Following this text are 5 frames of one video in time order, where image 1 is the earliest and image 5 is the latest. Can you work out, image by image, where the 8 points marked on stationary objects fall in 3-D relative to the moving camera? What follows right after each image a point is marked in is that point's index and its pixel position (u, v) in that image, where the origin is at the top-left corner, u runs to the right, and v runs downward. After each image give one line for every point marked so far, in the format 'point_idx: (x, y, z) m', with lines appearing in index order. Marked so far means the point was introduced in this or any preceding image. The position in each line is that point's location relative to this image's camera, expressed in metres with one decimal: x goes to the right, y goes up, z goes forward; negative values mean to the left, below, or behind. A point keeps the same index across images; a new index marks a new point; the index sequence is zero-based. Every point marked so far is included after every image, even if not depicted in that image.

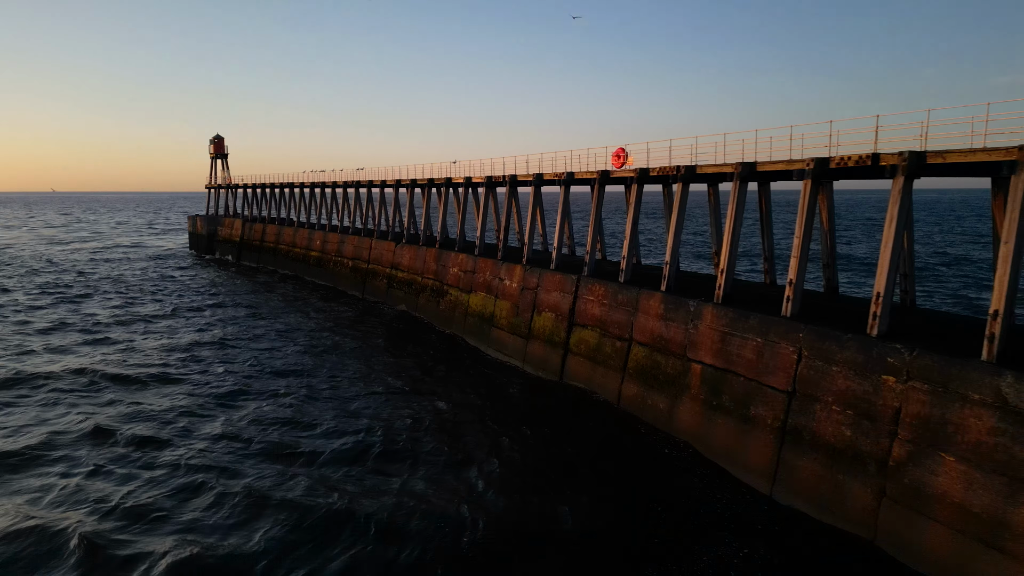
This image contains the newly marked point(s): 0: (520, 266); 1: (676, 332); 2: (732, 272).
0: (+0.3, +0.8, +17.6) m
1: (+4.2, -1.1, +12.0) m
2: (+5.4, +0.4, +11.4) m
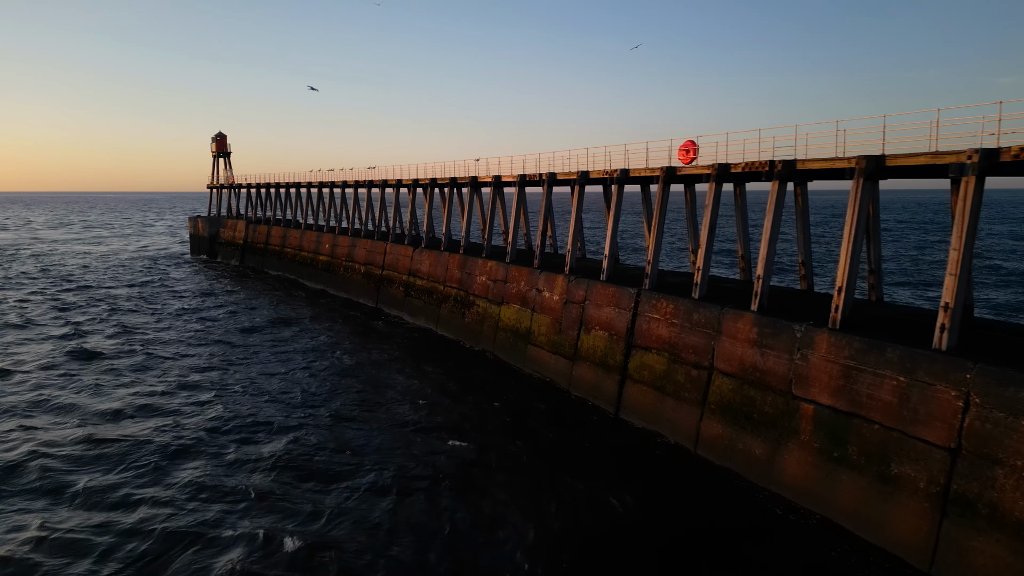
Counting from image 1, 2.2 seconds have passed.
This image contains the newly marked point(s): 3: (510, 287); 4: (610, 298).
0: (+1.6, +0.4, +15.5) m
1: (+5.5, -1.6, +9.8) m
2: (+6.7, -0.1, +9.2) m
3: (-0.1, 0.0, +17.4) m
4: (+2.9, -0.3, +13.6) m
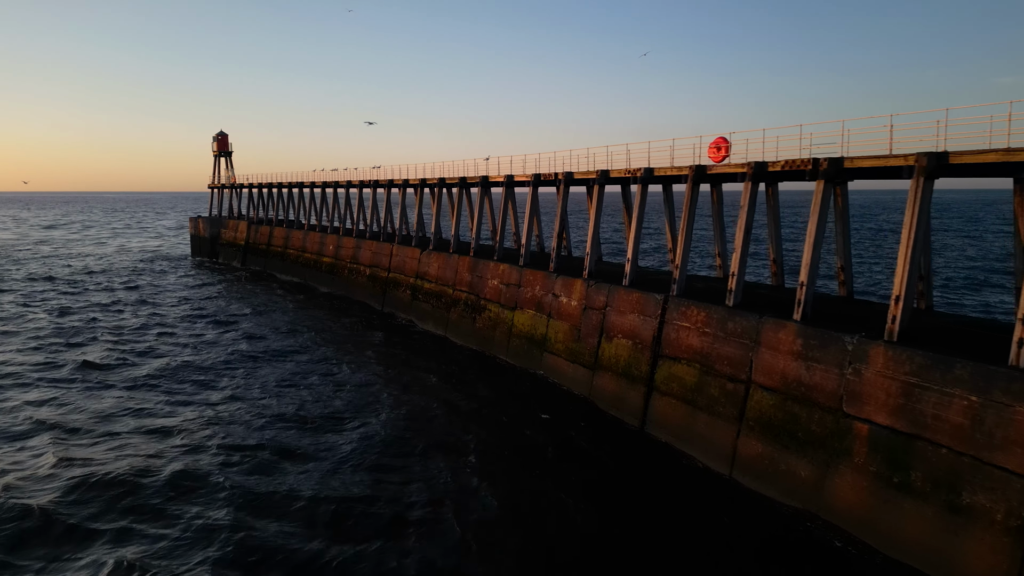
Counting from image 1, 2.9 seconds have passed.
0: (+2.1, +0.2, +14.7) m
1: (+6.0, -1.7, +9.0) m
2: (+7.2, -0.2, +8.5) m
3: (+0.4, -0.1, +16.6) m
4: (+3.4, -0.5, +12.9) m
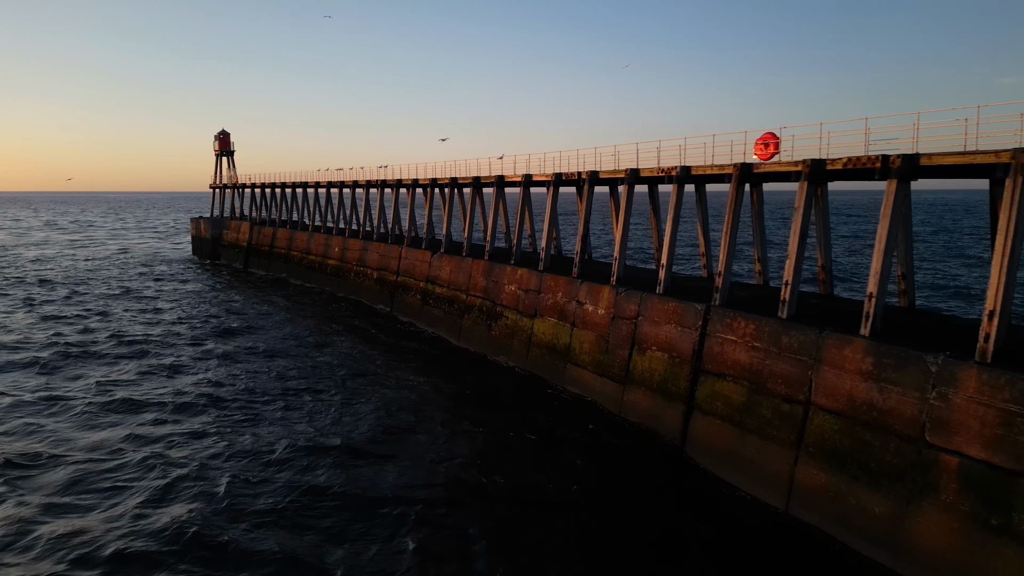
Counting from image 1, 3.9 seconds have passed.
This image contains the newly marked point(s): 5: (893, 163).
0: (+2.8, 0.0, +13.7) m
1: (+6.7, -1.9, +8.0) m
2: (+7.9, -0.5, +7.4) m
3: (+1.1, -0.4, +15.6) m
4: (+4.0, -0.7, +11.9) m
5: (+7.2, +2.4, +8.9) m
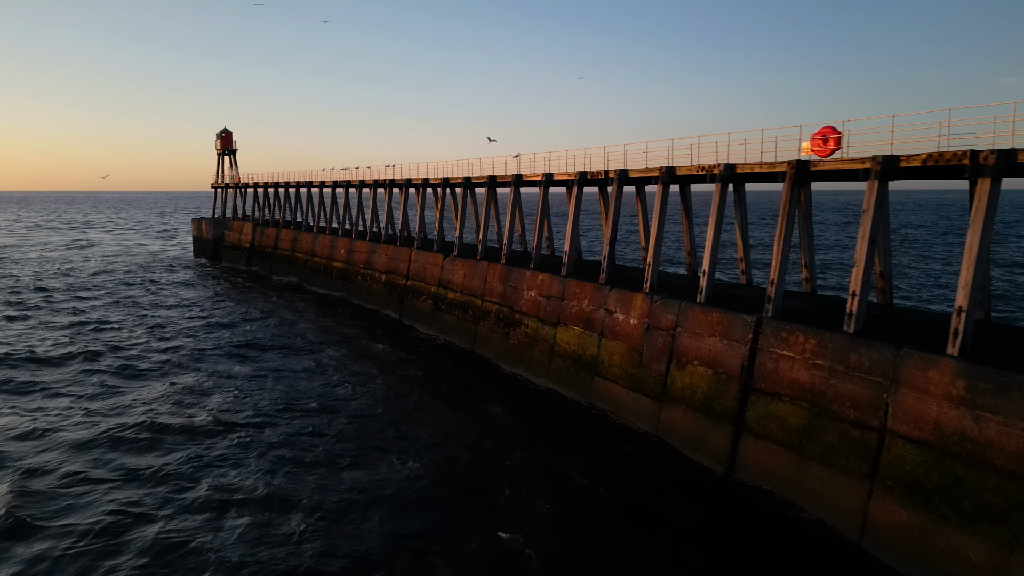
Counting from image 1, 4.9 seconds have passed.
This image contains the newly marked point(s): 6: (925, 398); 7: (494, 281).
0: (+3.5, -0.2, +12.7) m
1: (+7.4, -2.2, +7.0) m
2: (+8.5, -0.7, +6.4) m
3: (+1.8, -0.6, +14.6) m
4: (+4.7, -0.9, +10.9) m
5: (+7.9, +2.1, +7.8) m
6: (+6.9, -1.8, +7.8) m
7: (-0.6, +0.2, +17.5) m
